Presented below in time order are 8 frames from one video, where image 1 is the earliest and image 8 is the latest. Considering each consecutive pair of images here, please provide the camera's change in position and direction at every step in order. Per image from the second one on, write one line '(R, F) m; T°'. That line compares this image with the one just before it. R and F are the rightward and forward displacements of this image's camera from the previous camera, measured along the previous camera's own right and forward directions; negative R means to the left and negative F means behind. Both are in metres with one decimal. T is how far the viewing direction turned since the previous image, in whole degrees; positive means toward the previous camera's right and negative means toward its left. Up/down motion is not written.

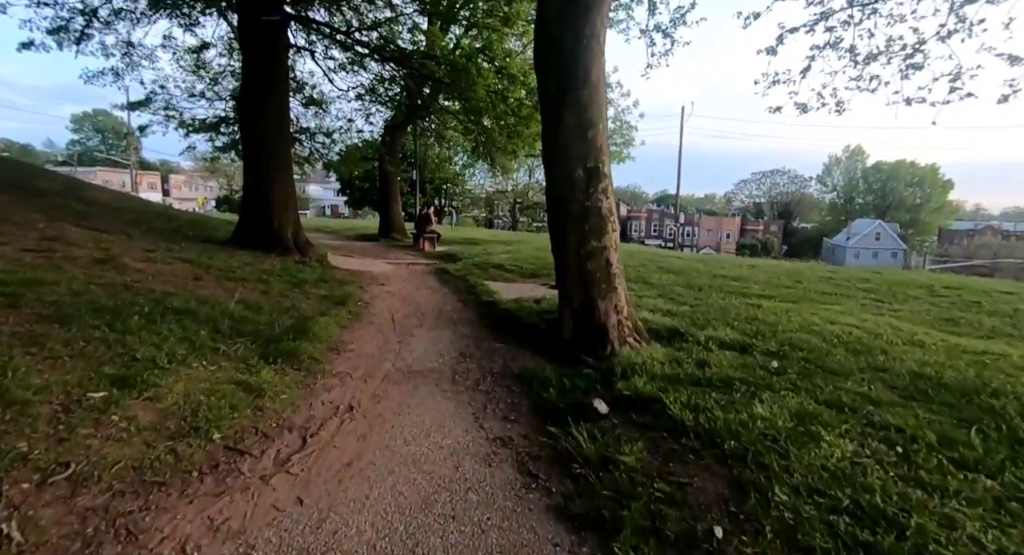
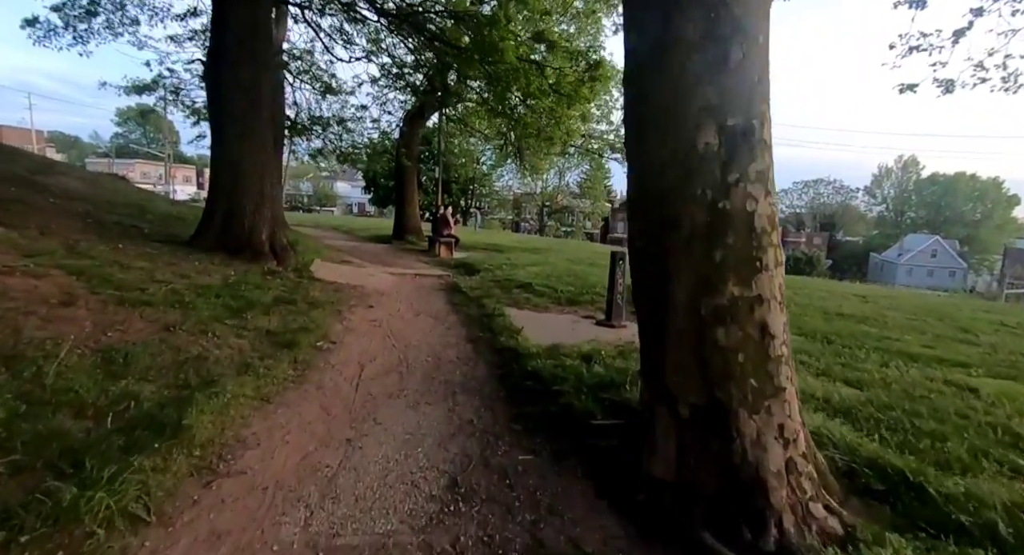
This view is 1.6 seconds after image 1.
(-0.1, +2.4) m; -3°
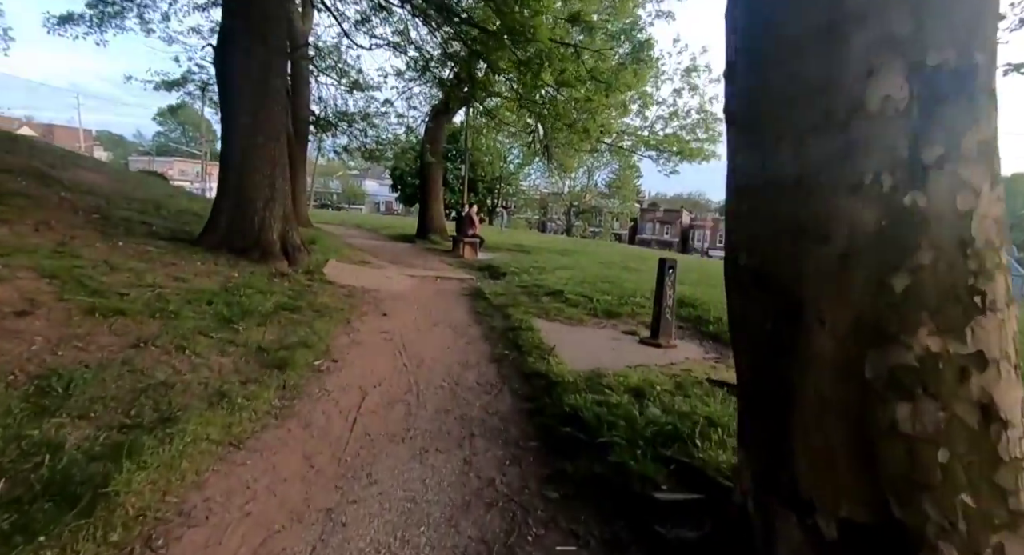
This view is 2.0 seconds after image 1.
(-0.1, +0.8) m; -3°
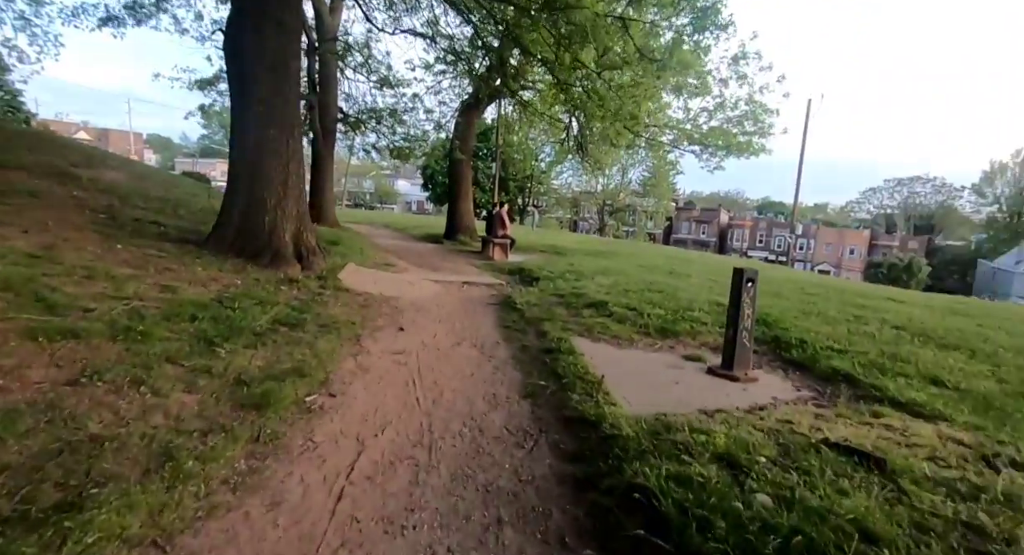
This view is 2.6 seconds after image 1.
(-0.1, +0.9) m; -4°
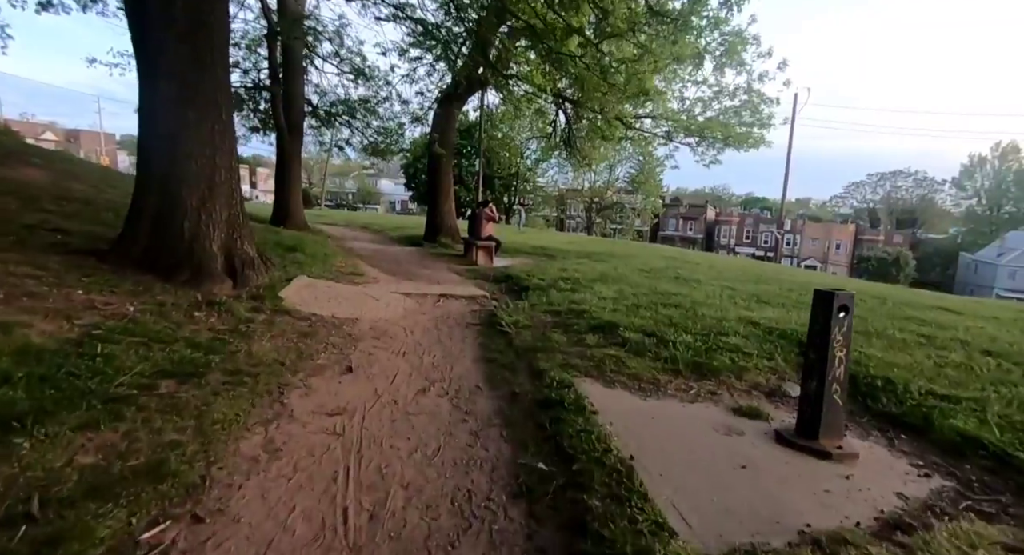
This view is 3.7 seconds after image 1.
(0.0, +1.4) m; +2°
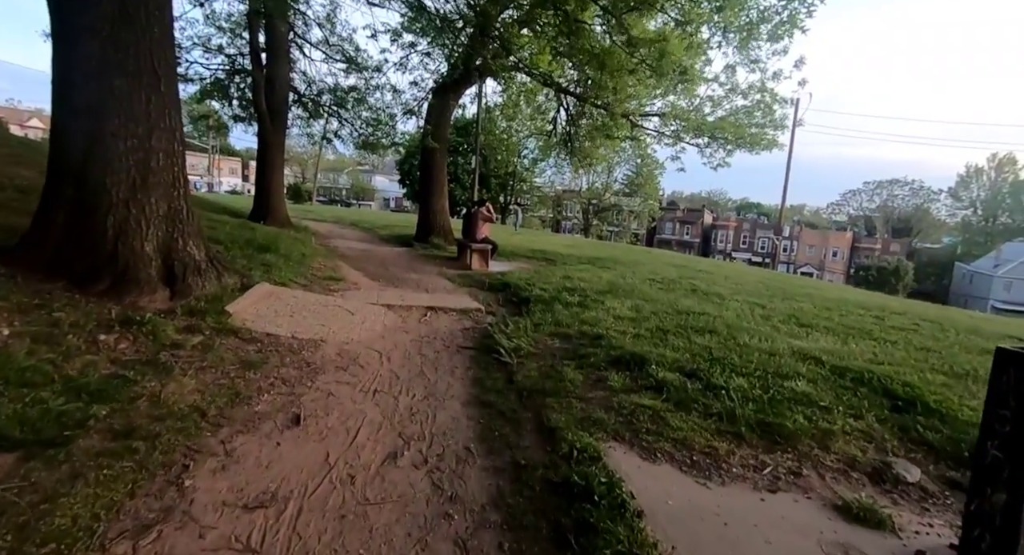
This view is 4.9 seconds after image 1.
(-0.1, +1.1) m; +1°
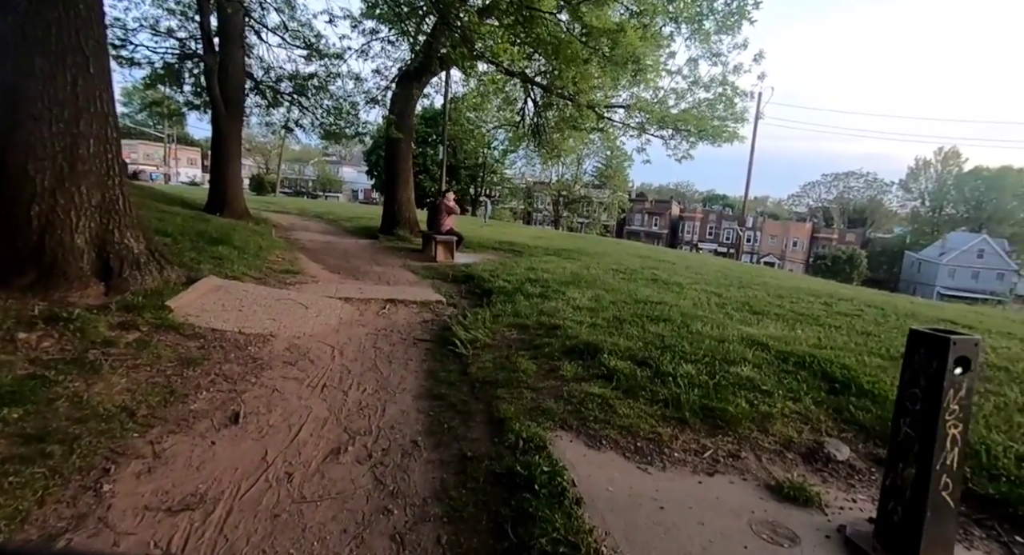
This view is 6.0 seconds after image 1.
(+0.2, 0.0) m; +3°
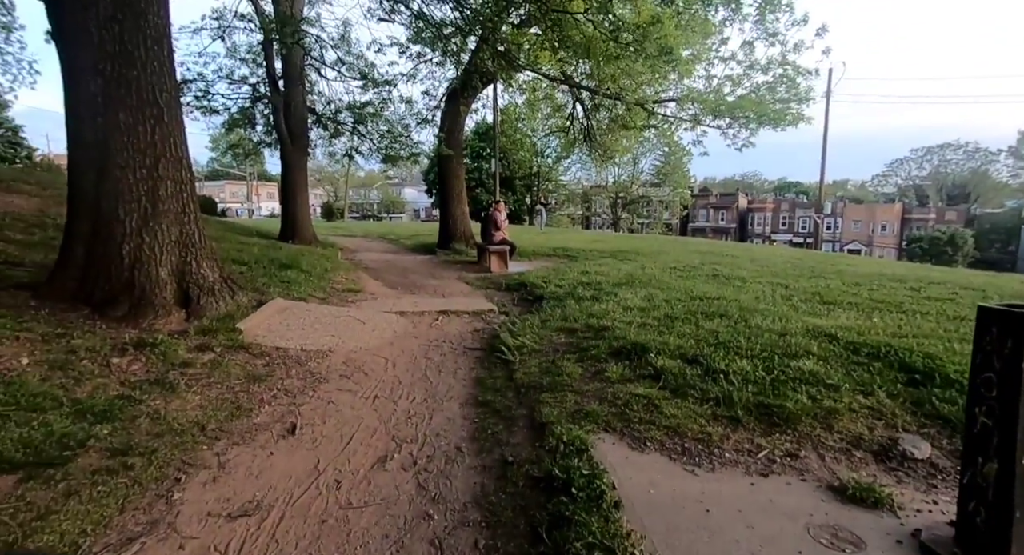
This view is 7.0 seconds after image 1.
(+0.2, 0.0) m; -7°
